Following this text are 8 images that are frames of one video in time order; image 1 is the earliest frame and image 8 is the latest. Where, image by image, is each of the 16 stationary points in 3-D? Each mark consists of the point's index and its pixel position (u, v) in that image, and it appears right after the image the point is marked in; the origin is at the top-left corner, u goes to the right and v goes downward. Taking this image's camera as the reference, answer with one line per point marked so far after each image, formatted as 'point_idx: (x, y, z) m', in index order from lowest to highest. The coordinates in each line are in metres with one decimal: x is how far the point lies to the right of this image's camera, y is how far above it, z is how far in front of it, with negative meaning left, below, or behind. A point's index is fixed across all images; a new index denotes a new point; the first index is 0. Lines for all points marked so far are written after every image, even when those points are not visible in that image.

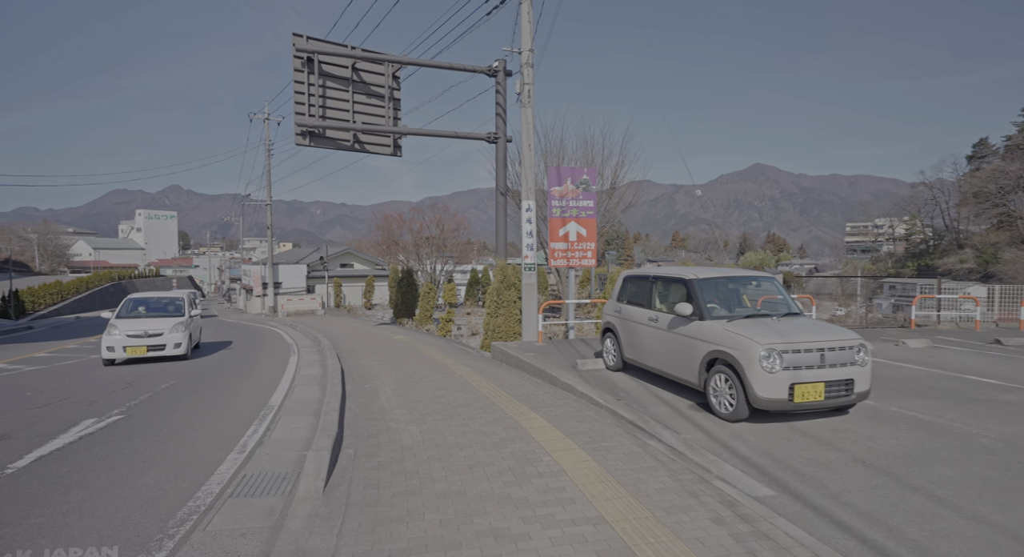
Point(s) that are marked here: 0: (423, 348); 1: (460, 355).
0: (-2.0, -1.6, +12.4) m
1: (-1.1, -1.5, +10.8) m
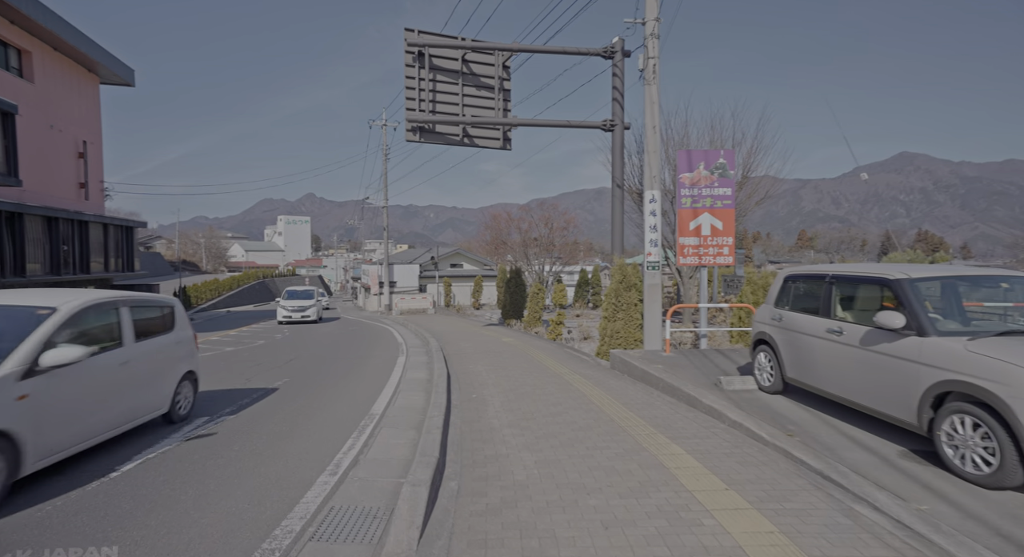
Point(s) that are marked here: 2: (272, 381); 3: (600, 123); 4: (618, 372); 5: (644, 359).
0: (+0.4, -1.6, +11.7) m
1: (+1.0, -1.5, +9.9) m
2: (-3.8, -1.6, +8.9) m
3: (+2.1, +3.7, +13.2) m
4: (+1.6, -1.4, +8.6) m
5: (+2.0, -1.2, +8.3) m
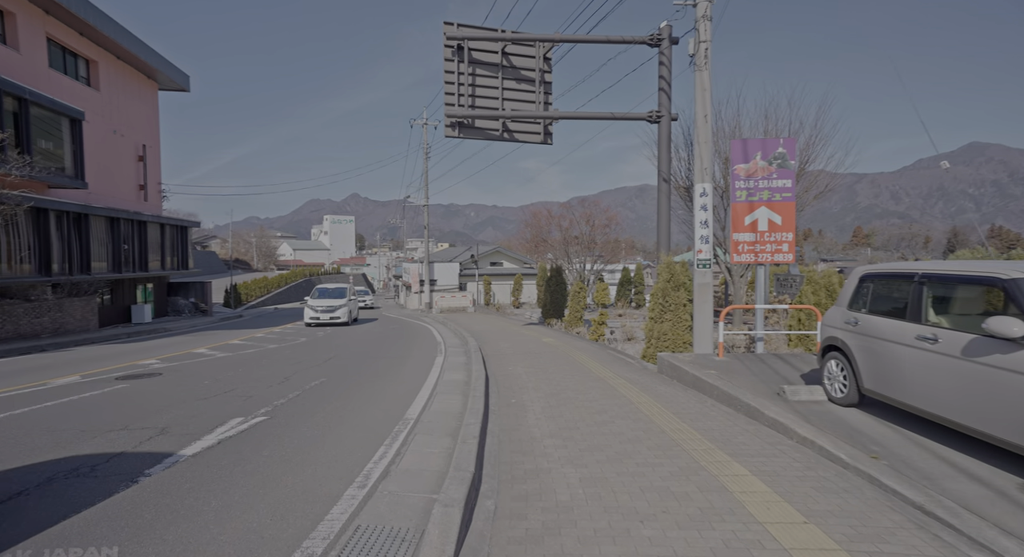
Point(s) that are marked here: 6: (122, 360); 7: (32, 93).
0: (+1.3, -1.5, +11.2) m
1: (+1.7, -1.5, +9.5) m
2: (-3.2, -1.6, +8.8) m
3: (+3.0, +3.7, +12.6) m
4: (+2.2, -1.4, +8.1) m
5: (+2.5, -1.2, +7.8) m
6: (-8.4, -1.7, +12.2) m
7: (-15.9, +6.2, +18.9) m
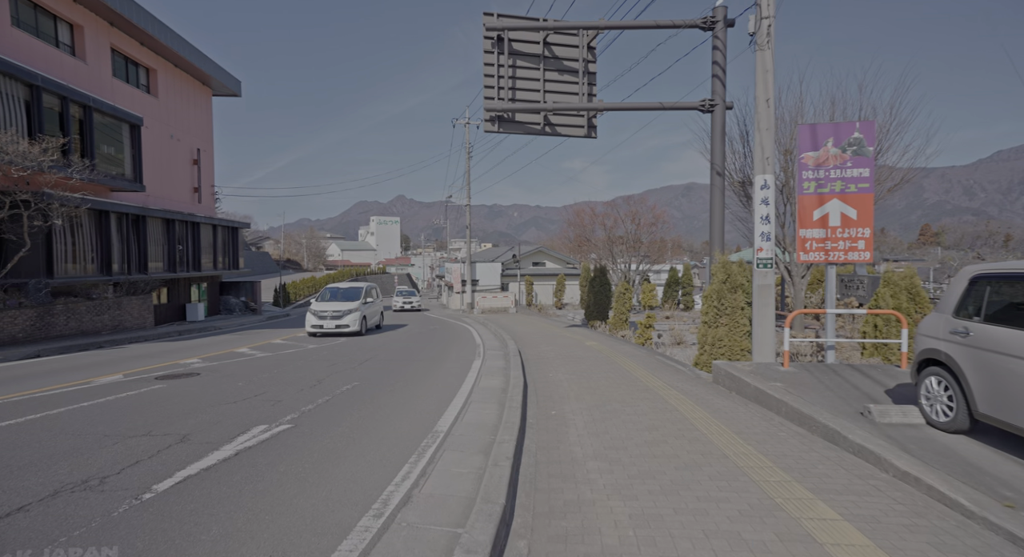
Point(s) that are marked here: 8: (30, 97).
0: (+2.0, -1.5, +10.6) m
1: (+2.4, -1.5, +8.8) m
2: (-2.5, -1.6, +8.4) m
3: (+3.9, +3.7, +11.8) m
4: (+2.8, -1.4, +7.4) m
5: (+3.1, -1.2, +7.0) m
6: (-7.6, -1.7, +12.2) m
7: (-14.4, +6.2, +19.6) m
8: (-14.2, +5.4, +16.7) m
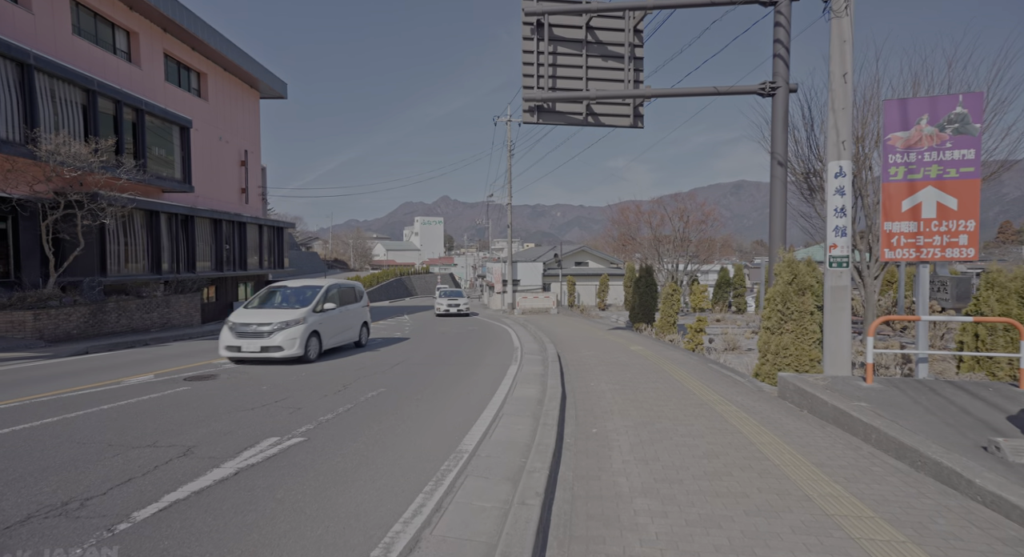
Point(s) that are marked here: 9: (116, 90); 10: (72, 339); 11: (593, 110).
0: (+2.7, -1.6, +9.7) m
1: (+2.9, -1.5, +7.9) m
2: (-2.0, -1.6, +7.9) m
3: (+4.7, +3.7, +10.8) m
4: (+3.2, -1.4, +6.4) m
5: (+3.5, -1.2, +6.1) m
6: (-6.7, -1.7, +12.1) m
7: (-13.0, +6.2, +19.9) m
8: (-13.0, +5.4, +17.1) m
9: (-12.7, +6.0, +18.0) m
10: (-12.3, -1.7, +15.6) m
11: (+1.8, +3.7, +12.1) m
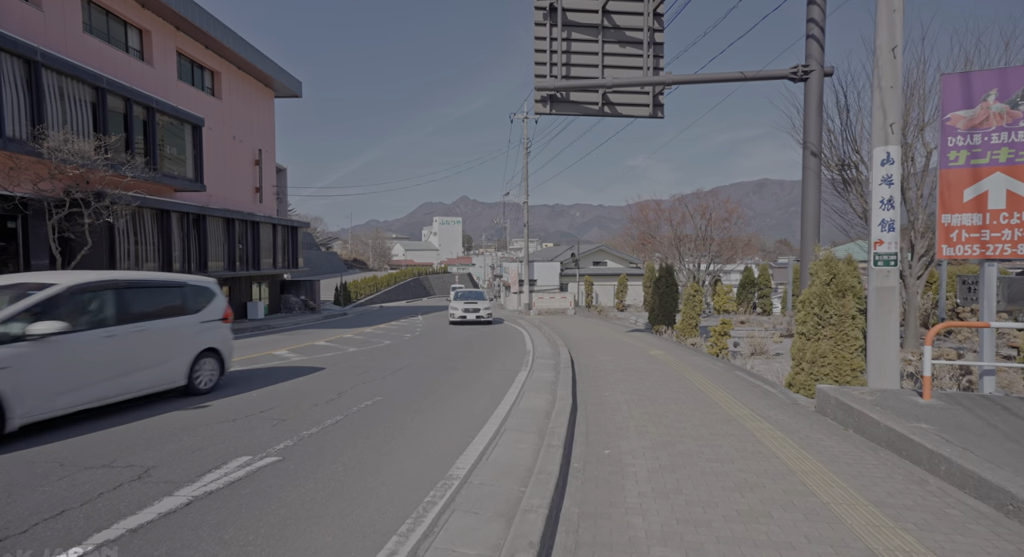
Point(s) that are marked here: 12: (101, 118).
0: (+2.9, -1.6, +9.0) m
1: (+3.0, -1.5, +7.1) m
2: (-1.9, -1.6, +7.3) m
3: (+4.9, +3.7, +10.0) m
4: (+3.3, -1.4, +5.7) m
5: (+3.5, -1.2, +5.3) m
6: (-6.5, -1.7, +11.7) m
7: (-12.5, +6.3, +19.7) m
8: (-12.6, +5.4, +16.8) m
9: (-12.3, +6.1, +17.8) m
10: (-12.0, -1.7, +15.4) m
11: (+2.0, +3.7, +11.4) m
12: (-12.6, +4.9, +17.0) m
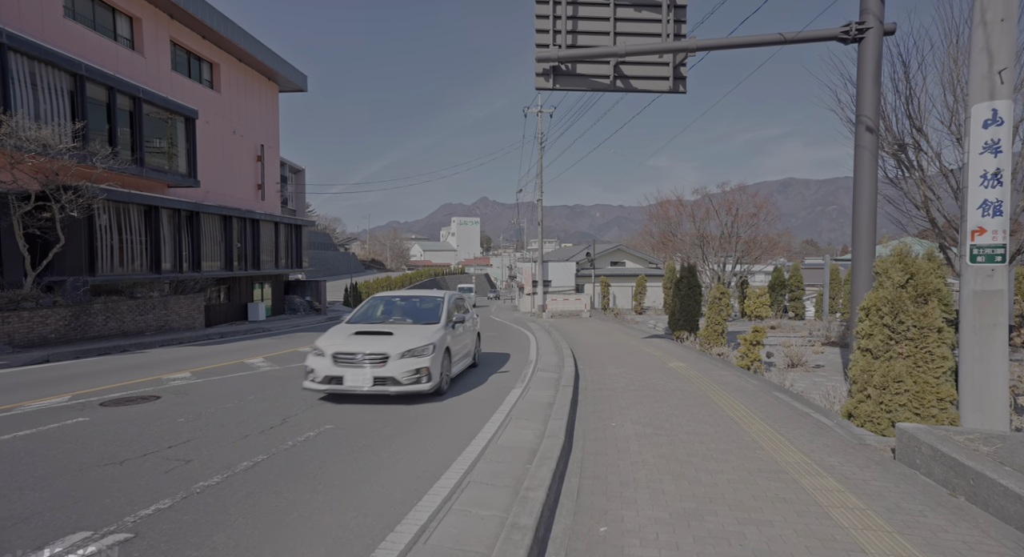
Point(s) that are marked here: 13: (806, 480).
0: (+2.7, -1.6, +7.3) m
1: (+2.8, -1.5, +5.5) m
2: (-2.1, -1.6, +5.9) m
3: (+4.8, +3.7, +8.3) m
4: (+3.0, -1.4, +4.0) m
5: (+3.2, -1.2, +3.7) m
6: (-6.5, -1.7, +10.4) m
7: (-12.2, +6.3, +18.7) m
8: (-12.4, +5.4, +15.8) m
9: (-12.1, +6.1, +16.7) m
10: (-11.9, -1.7, +14.3) m
11: (+2.0, +3.7, +9.8) m
12: (-12.4, +4.9, +16.0) m
13: (+2.2, -1.5, +4.2) m
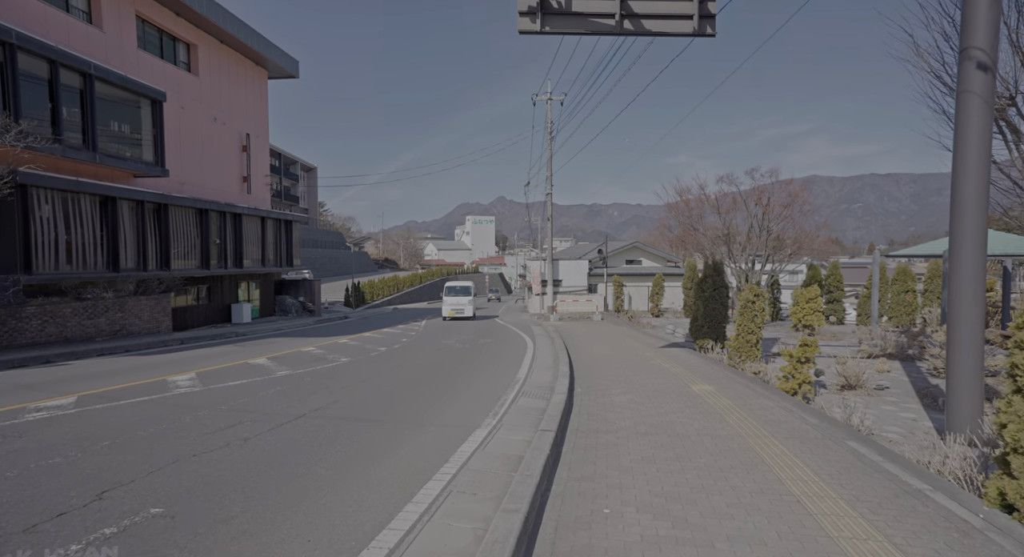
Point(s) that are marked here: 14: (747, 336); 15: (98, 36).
0: (+2.3, -1.5, +5.0) m
1: (+2.3, -1.5, +3.1) m
2: (-2.6, -1.5, +3.7) m
3: (+4.4, +3.7, +5.9) m
4: (+2.5, -1.4, +1.7) m
5: (+2.7, -1.2, +1.3) m
6: (-6.9, -1.7, +8.3) m
7: (-12.3, +6.3, +16.7) m
8: (-12.5, +5.5, +13.9) m
9: (-12.2, +6.1, +14.8) m
10: (-12.1, -1.6, +12.4) m
11: (+1.6, +3.7, +7.5) m
12: (-12.5, +5.0, +14.1) m
13: (+1.7, -1.4, +1.8) m
14: (+4.6, -1.1, +10.7) m
15: (-13.3, +7.9, +18.2) m
